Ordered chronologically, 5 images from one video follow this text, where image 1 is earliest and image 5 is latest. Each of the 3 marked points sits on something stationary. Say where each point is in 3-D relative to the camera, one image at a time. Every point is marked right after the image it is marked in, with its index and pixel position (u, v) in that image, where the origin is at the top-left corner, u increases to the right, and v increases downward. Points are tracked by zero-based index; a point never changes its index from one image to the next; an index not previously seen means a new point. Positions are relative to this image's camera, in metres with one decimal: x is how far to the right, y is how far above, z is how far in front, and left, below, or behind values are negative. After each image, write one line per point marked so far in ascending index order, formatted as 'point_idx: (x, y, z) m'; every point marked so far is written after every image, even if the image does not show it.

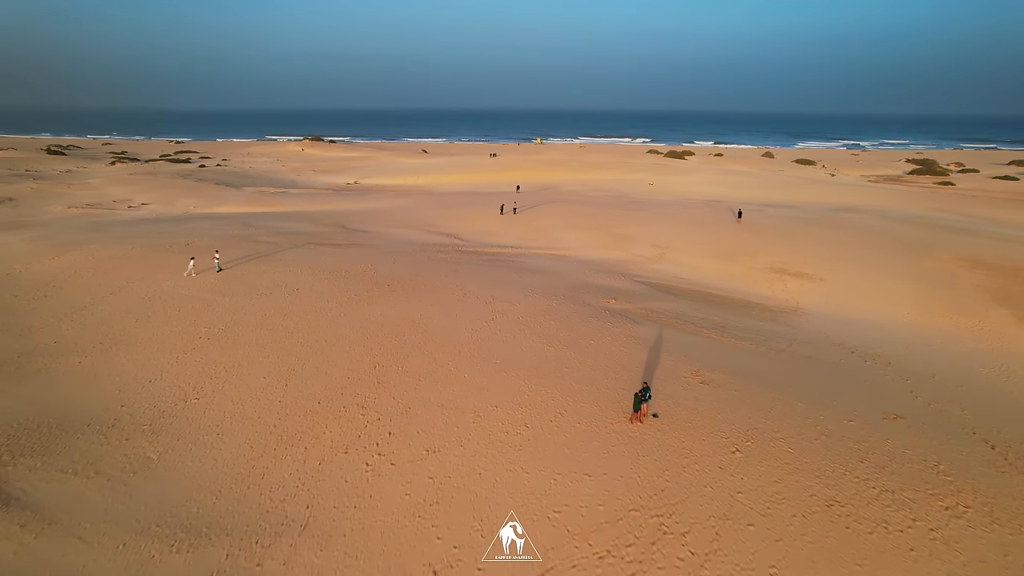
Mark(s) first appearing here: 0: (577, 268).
0: (+2.6, +0.8, +17.4) m
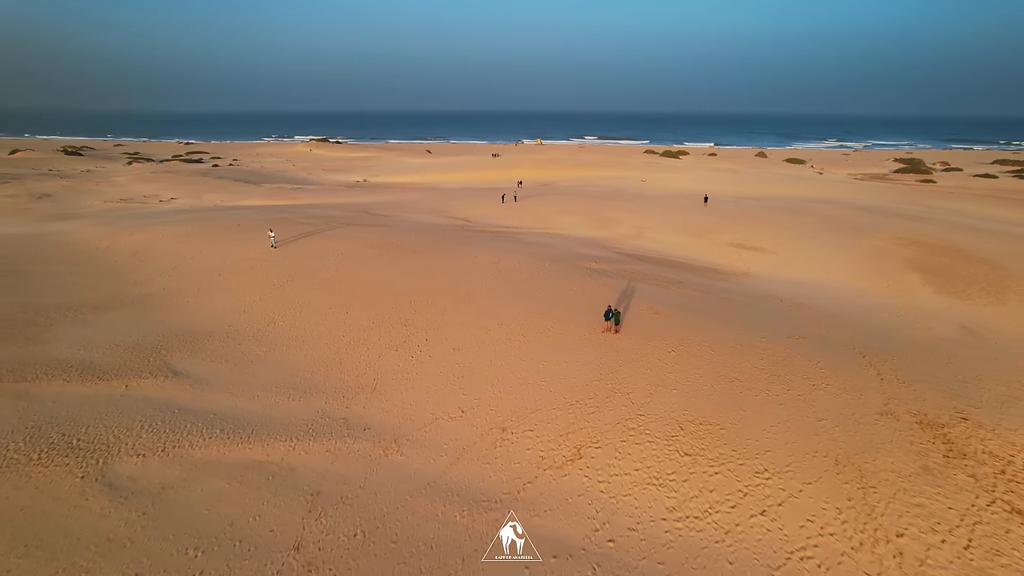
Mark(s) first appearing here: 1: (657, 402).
0: (+2.6, +2.1, +21.0) m
1: (+3.3, -2.6, +10.5) m
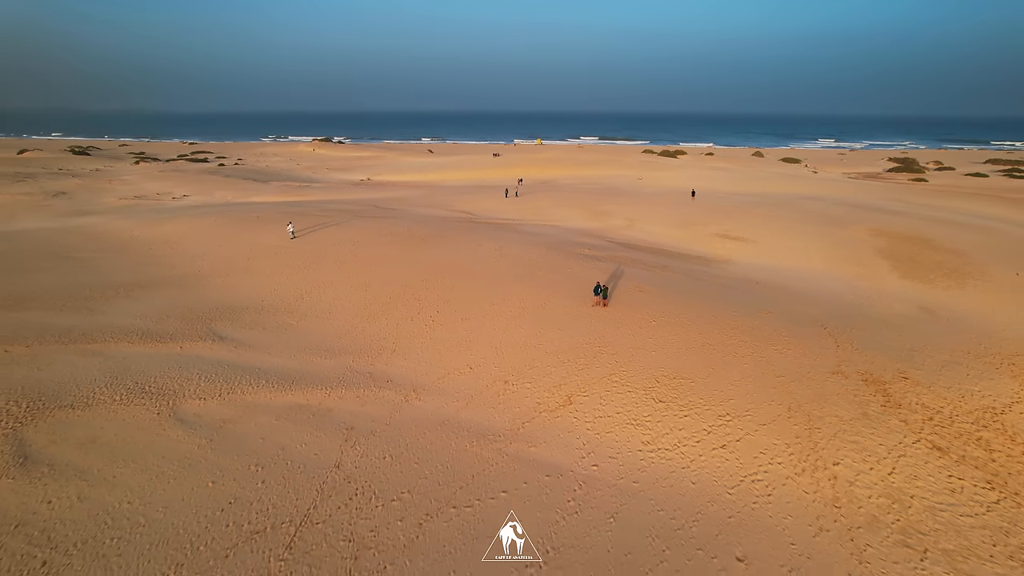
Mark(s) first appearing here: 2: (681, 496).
0: (+2.6, +2.8, +22.6) m
1: (+3.4, -1.9, +12.2) m
2: (+3.4, -4.1, +9.1) m
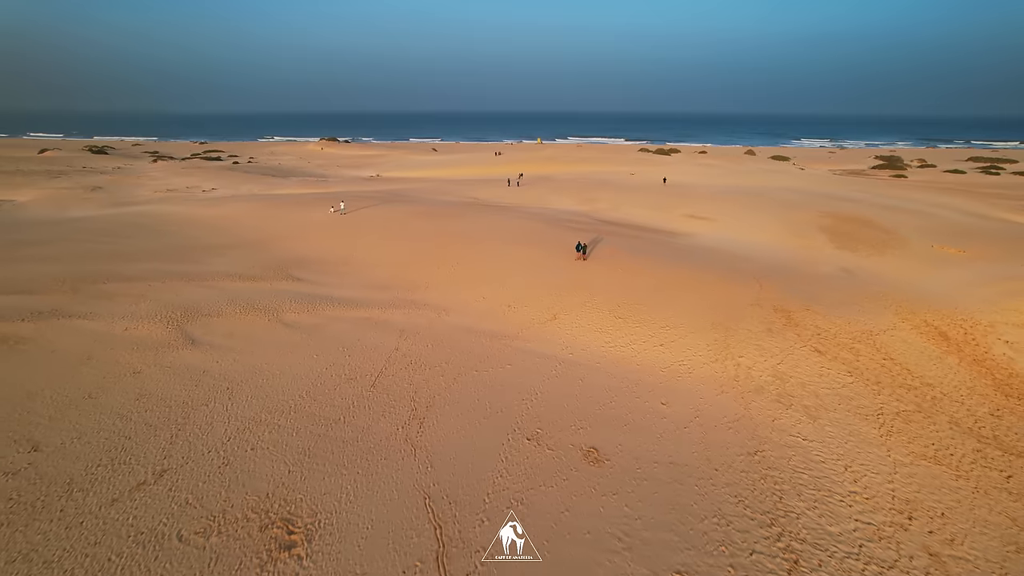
0: (+2.7, +4.4, +27.0) m
1: (+3.4, -0.3, +16.5) m
2: (+3.4, -2.4, +13.4) m
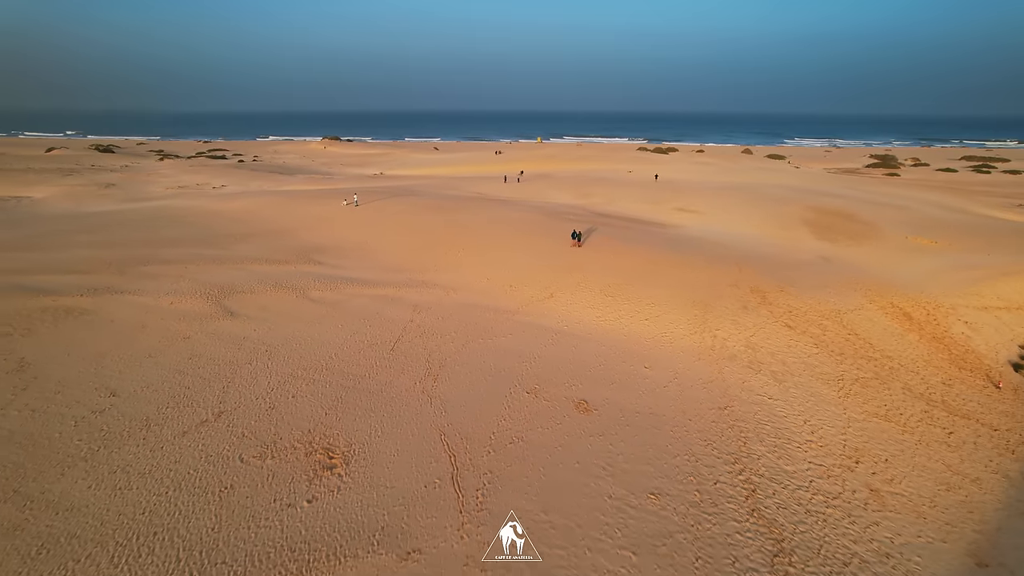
0: (+2.7, +5.1, +28.6) m
1: (+3.5, +0.4, +18.2) m
2: (+3.5, -1.7, +15.1) m
